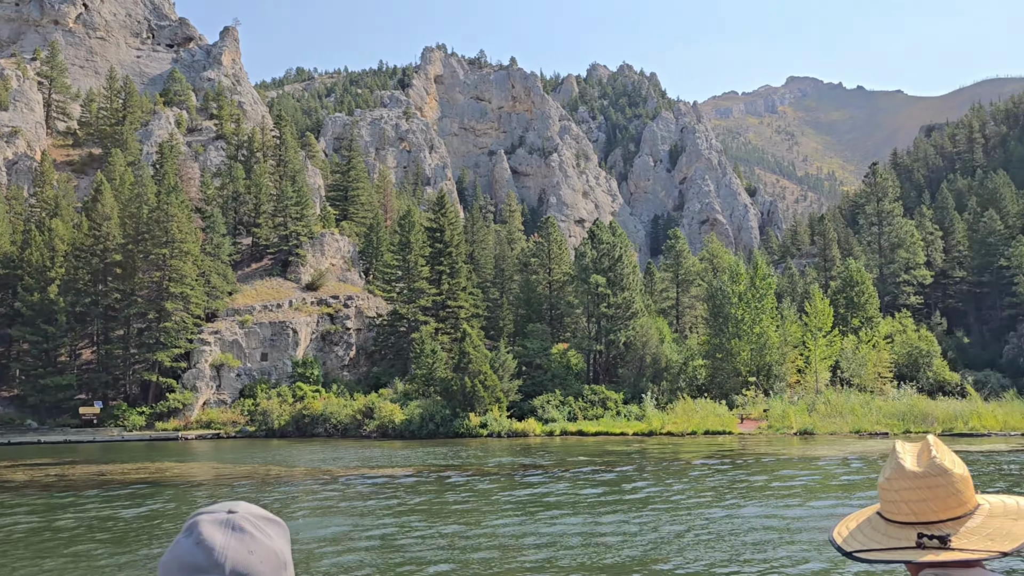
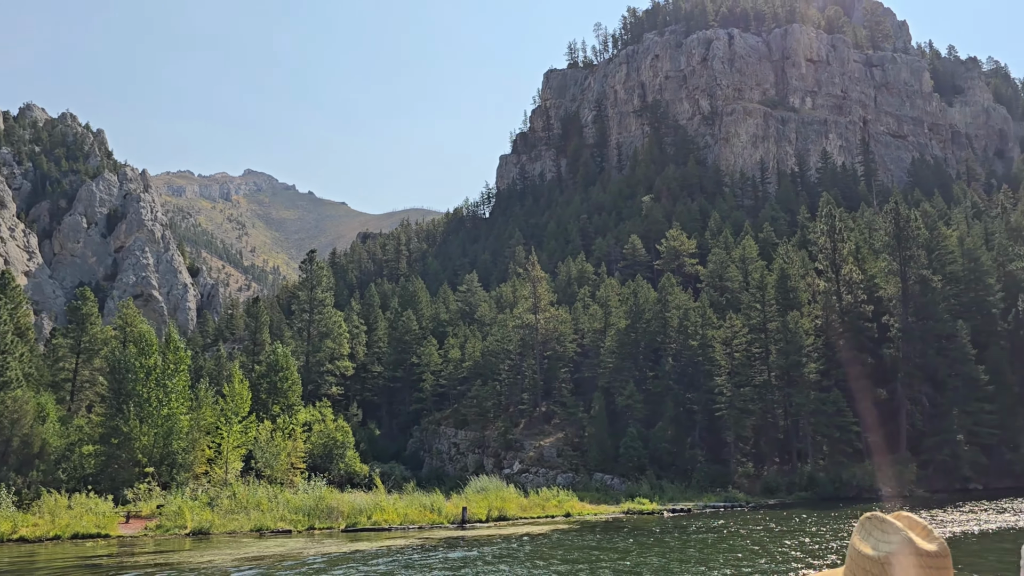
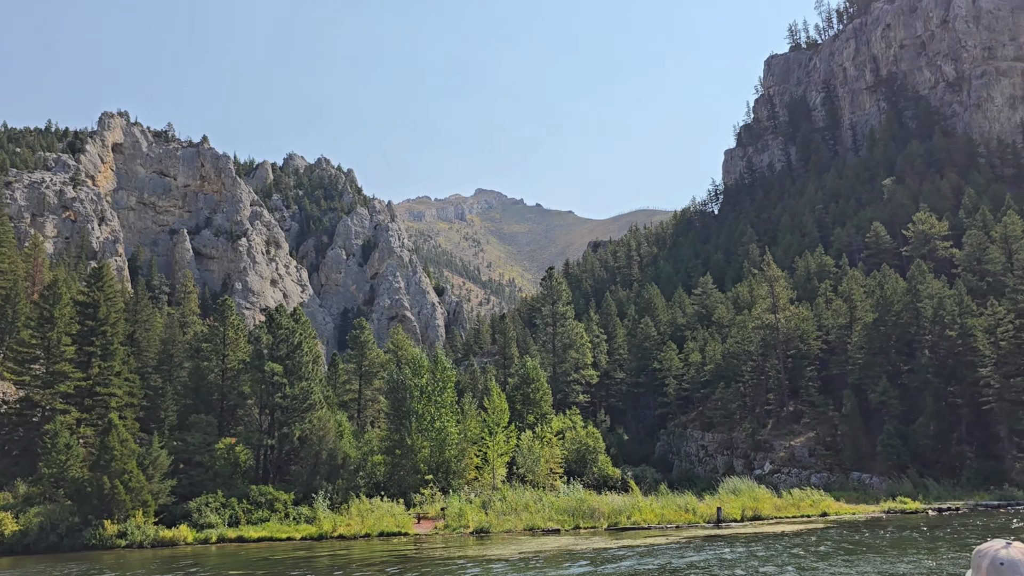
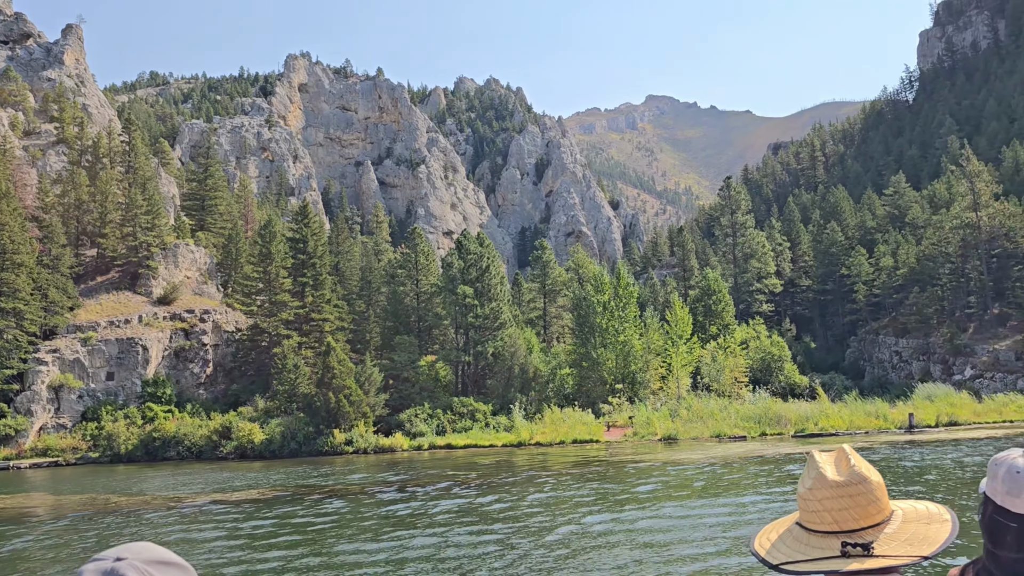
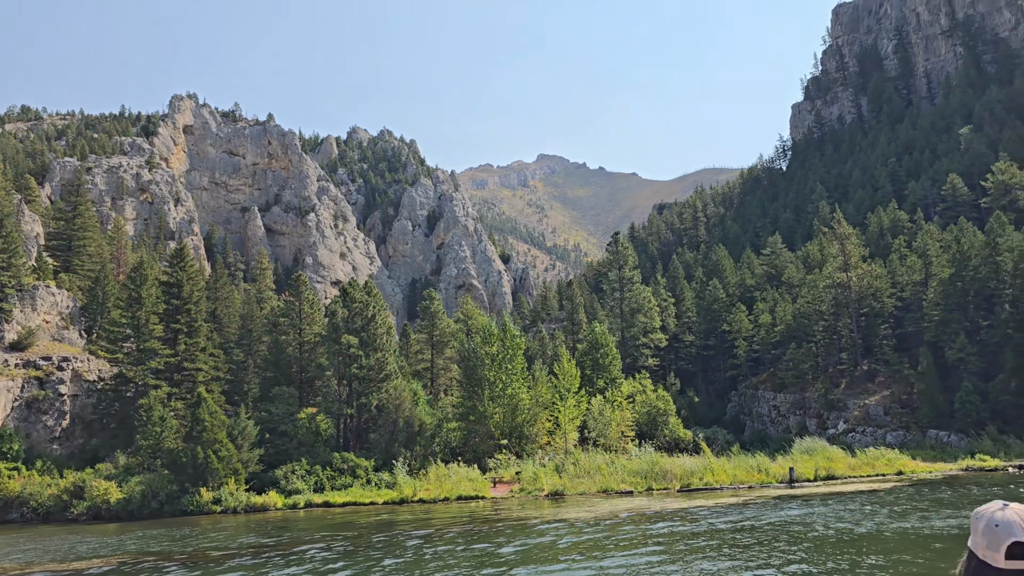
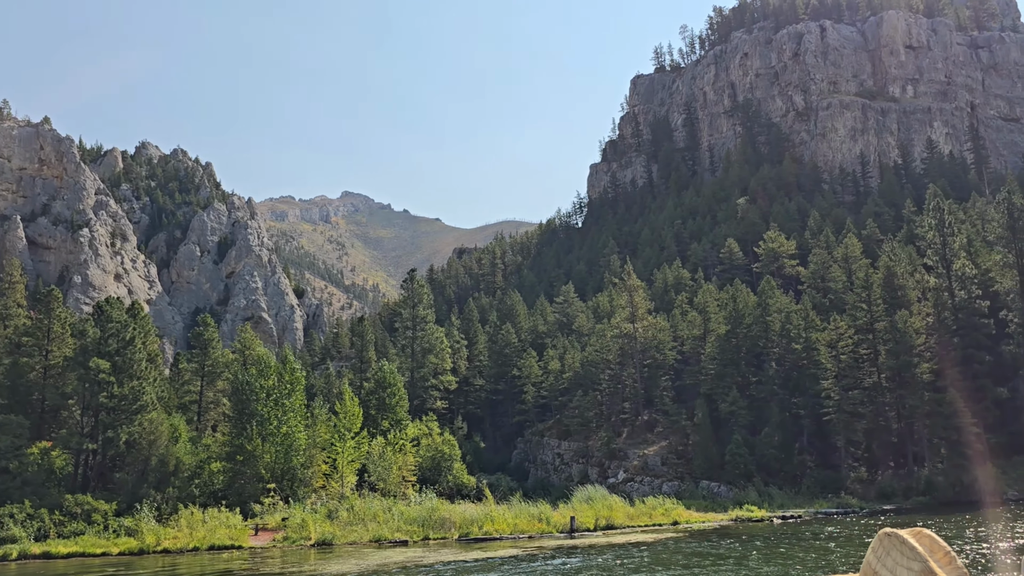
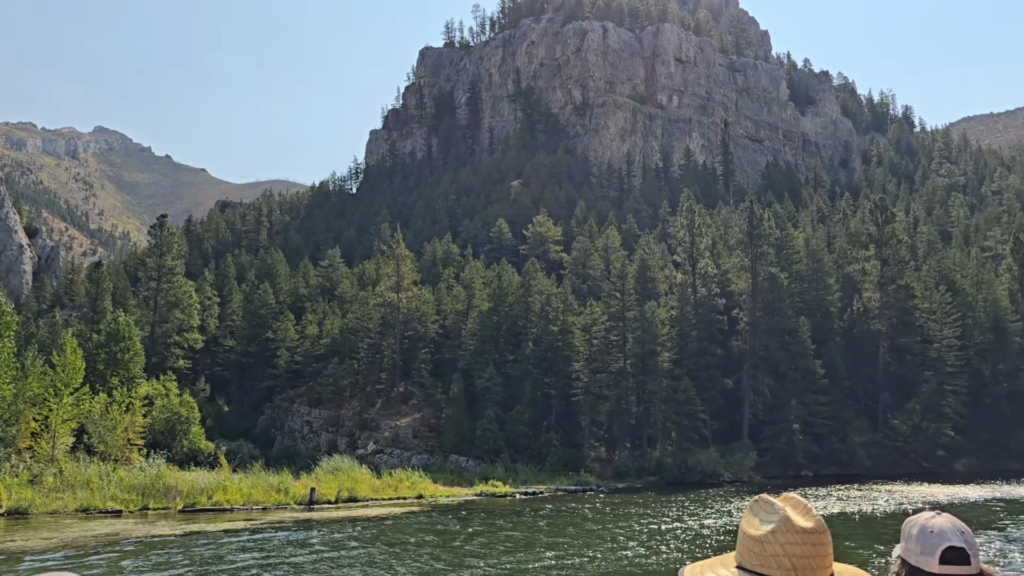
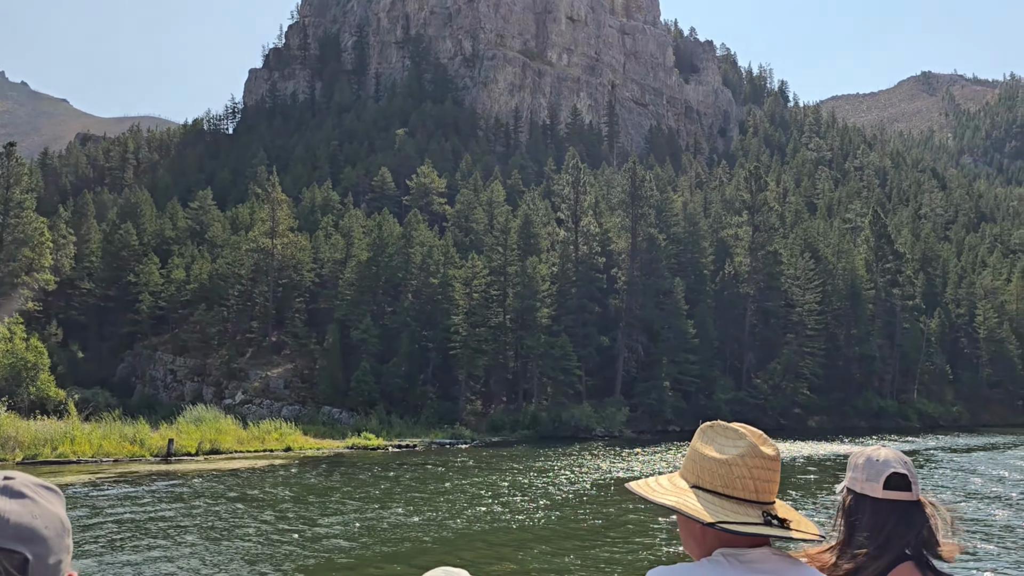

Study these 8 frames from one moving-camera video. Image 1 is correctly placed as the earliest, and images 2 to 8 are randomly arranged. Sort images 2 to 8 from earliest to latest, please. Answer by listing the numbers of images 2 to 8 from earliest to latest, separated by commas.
4, 5, 3, 6, 2, 7, 8
